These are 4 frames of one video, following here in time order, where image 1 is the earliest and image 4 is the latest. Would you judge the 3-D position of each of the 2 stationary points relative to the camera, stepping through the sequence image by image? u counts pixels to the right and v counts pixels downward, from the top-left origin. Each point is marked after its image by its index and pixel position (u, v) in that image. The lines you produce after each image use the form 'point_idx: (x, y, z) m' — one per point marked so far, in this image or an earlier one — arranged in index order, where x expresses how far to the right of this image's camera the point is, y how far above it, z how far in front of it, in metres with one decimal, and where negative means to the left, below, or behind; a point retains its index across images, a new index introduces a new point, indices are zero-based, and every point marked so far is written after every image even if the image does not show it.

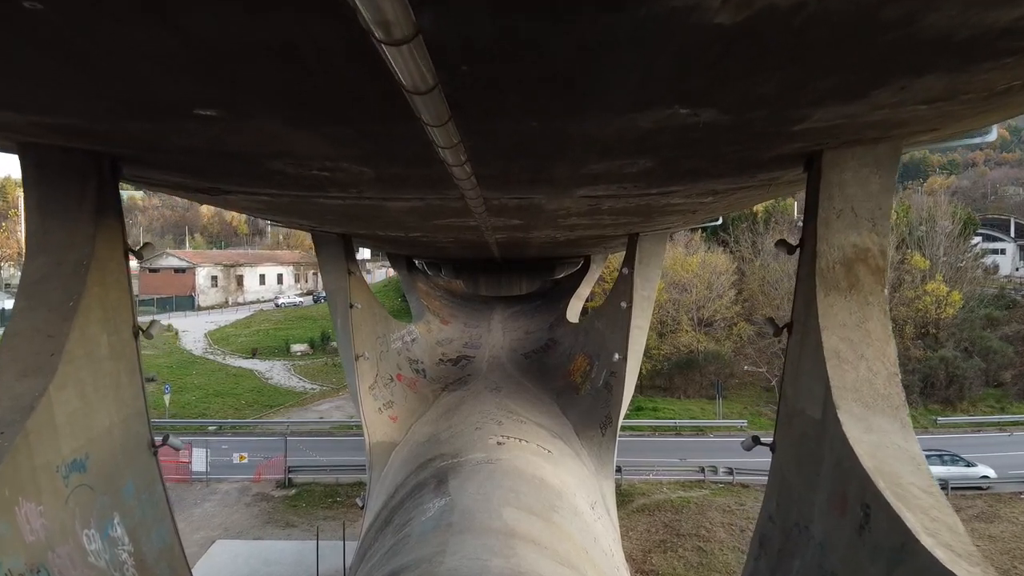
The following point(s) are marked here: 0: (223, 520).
0: (-4.3, -3.4, +9.6) m
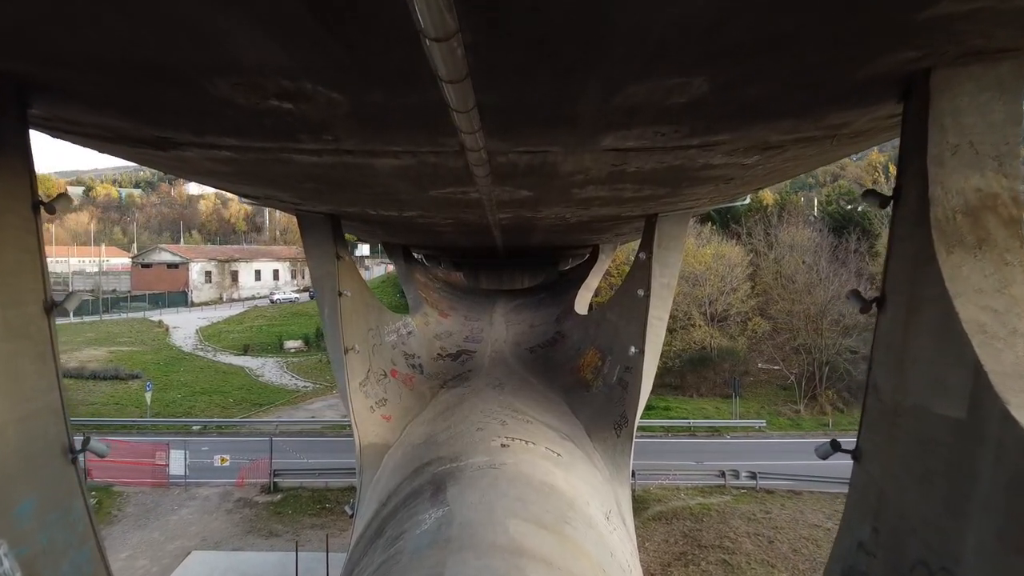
0: (-4.2, -3.3, +8.8) m
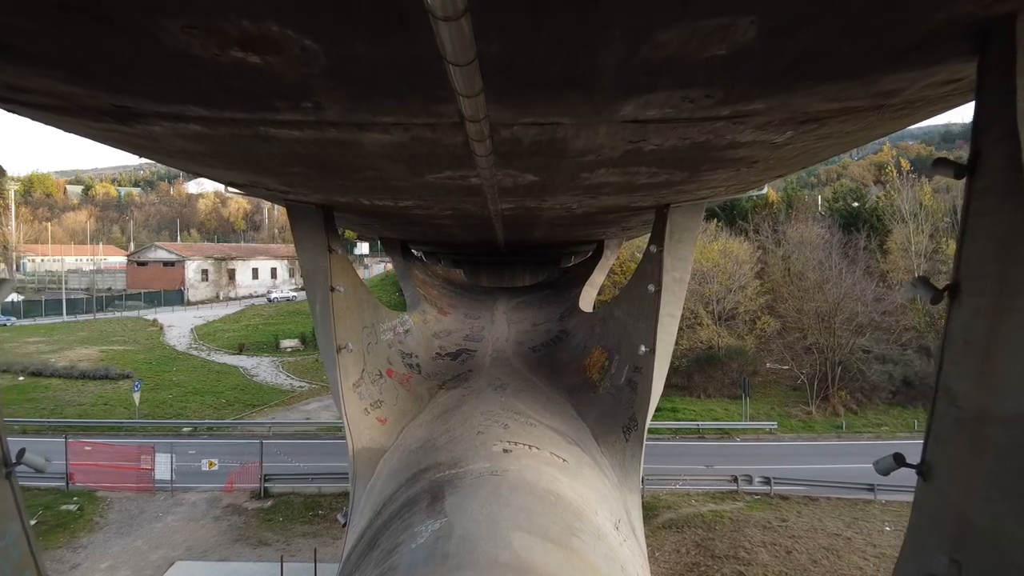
0: (-4.2, -3.2, +8.3) m
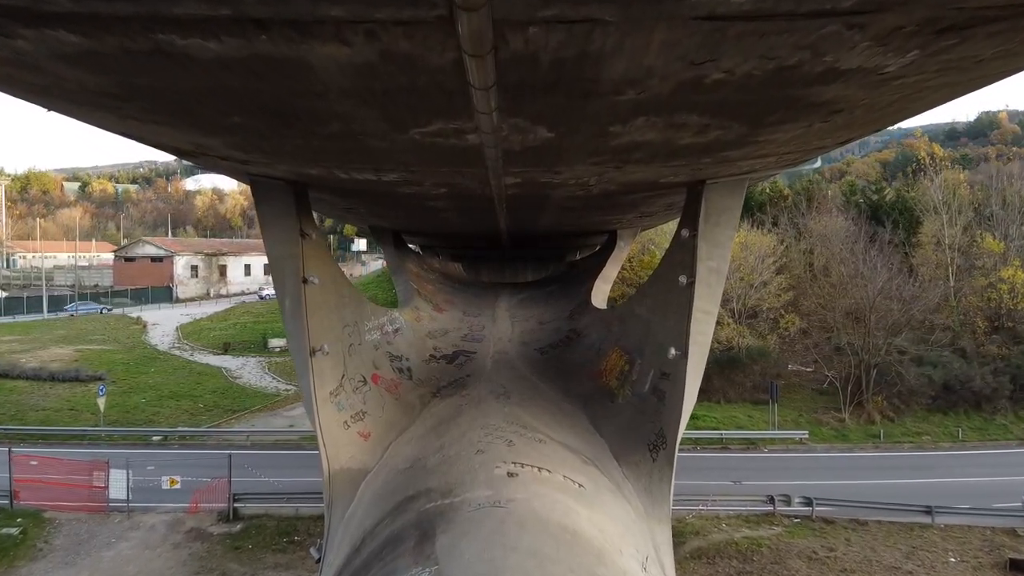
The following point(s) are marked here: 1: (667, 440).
0: (-4.1, -3.1, +7.2) m
1: (+1.5, -1.4, +6.1) m
